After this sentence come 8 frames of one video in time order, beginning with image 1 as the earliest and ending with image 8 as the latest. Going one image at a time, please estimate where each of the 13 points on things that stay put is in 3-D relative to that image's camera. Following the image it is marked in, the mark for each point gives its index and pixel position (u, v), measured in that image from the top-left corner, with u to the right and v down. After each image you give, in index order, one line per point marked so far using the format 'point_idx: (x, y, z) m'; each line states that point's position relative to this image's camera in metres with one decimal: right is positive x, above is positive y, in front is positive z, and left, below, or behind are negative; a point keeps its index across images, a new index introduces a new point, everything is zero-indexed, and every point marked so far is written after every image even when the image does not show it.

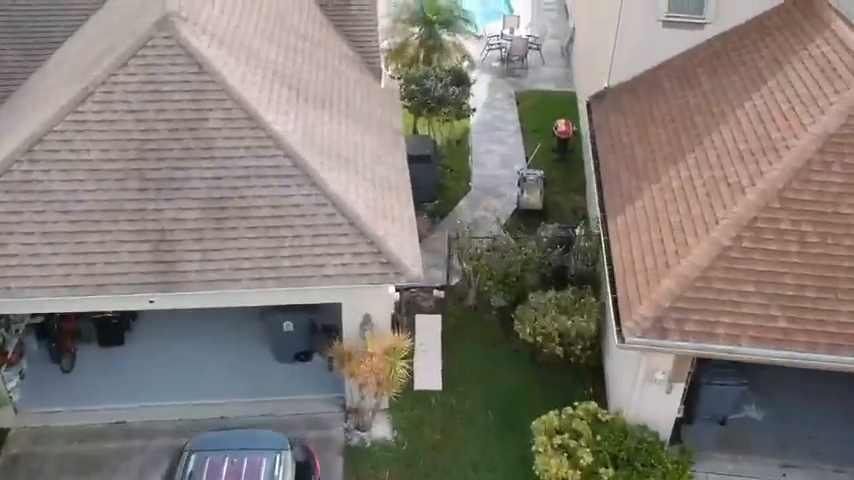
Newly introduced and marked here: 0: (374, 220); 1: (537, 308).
0: (-0.9, +0.3, +14.2) m
1: (+2.2, -1.4, +17.0) m
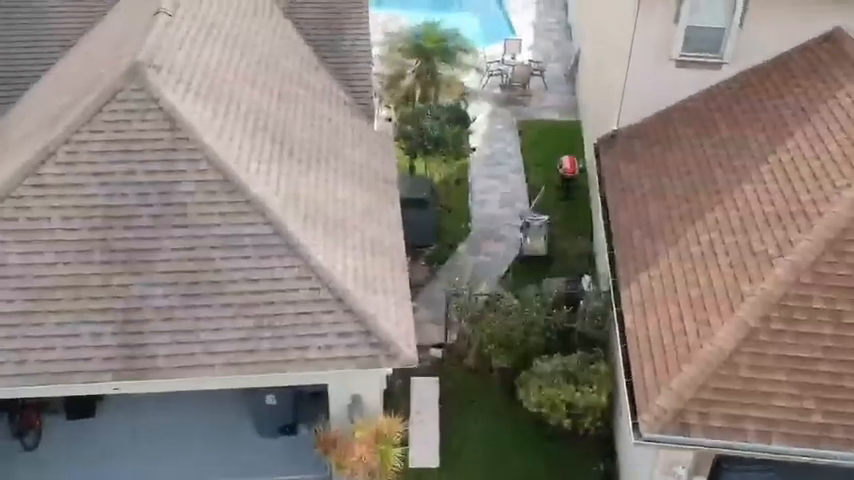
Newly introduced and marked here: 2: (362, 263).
0: (-1.0, -0.8, +12.9) m
1: (+2.2, -2.5, +15.6) m
2: (-1.1, -0.4, +13.7) m
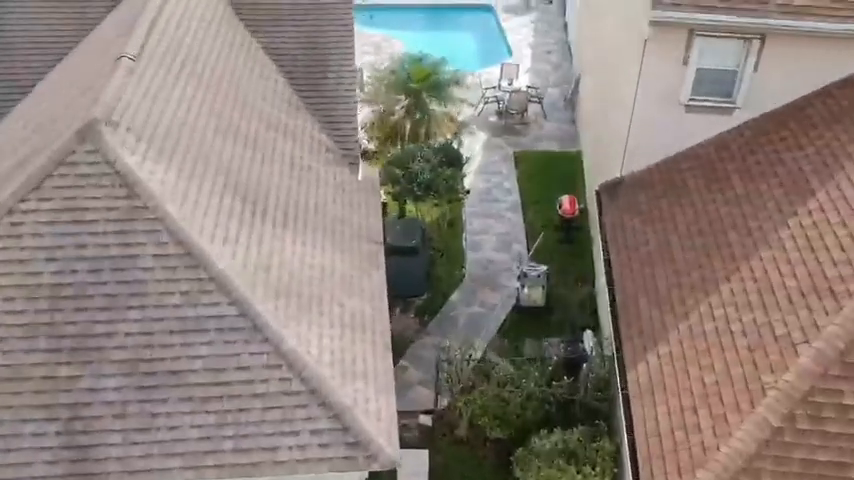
0: (-1.2, -2.0, +11.6) m
1: (+1.9, -3.7, +14.3) m
2: (-1.3, -1.5, +12.4) m
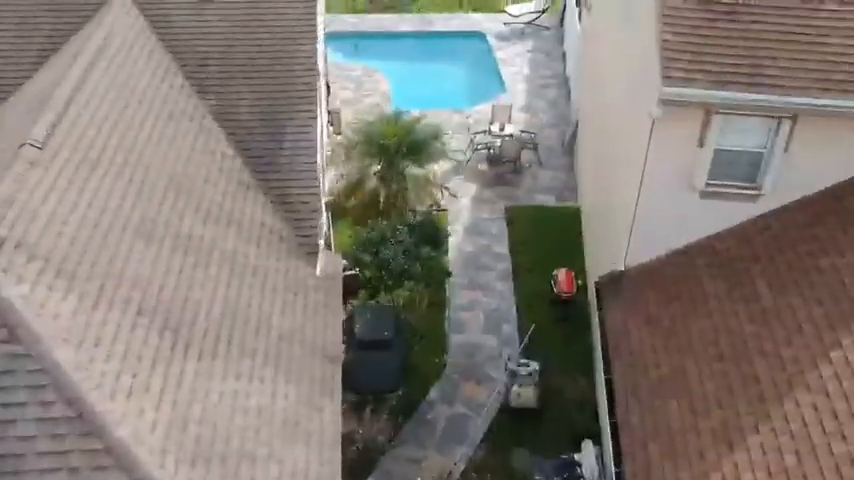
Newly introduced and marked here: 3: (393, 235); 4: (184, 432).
0: (-1.7, -3.8, +9.1) m
1: (+1.4, -5.5, +11.8) m
2: (-1.8, -3.3, +9.9) m
3: (-0.7, +0.1, +17.0) m
4: (-2.9, -2.3, +10.0) m
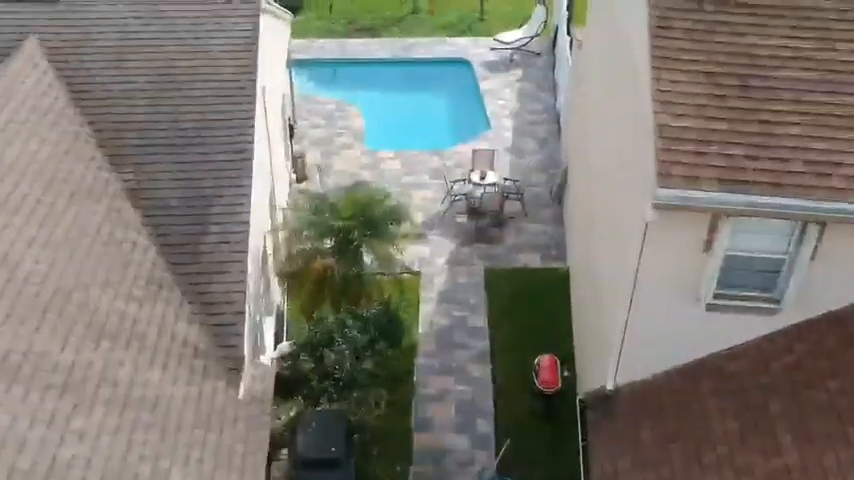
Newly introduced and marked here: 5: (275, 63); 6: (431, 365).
0: (-2.5, -5.4, +6.6) m
1: (+0.7, -7.1, +9.3) m
2: (-2.6, -4.9, +7.4) m
3: (-1.4, -1.5, +14.5) m
4: (-3.7, -3.9, +7.5) m
5: (-3.6, +4.2, +20.0) m
6: (+0.1, -2.6, +17.6) m
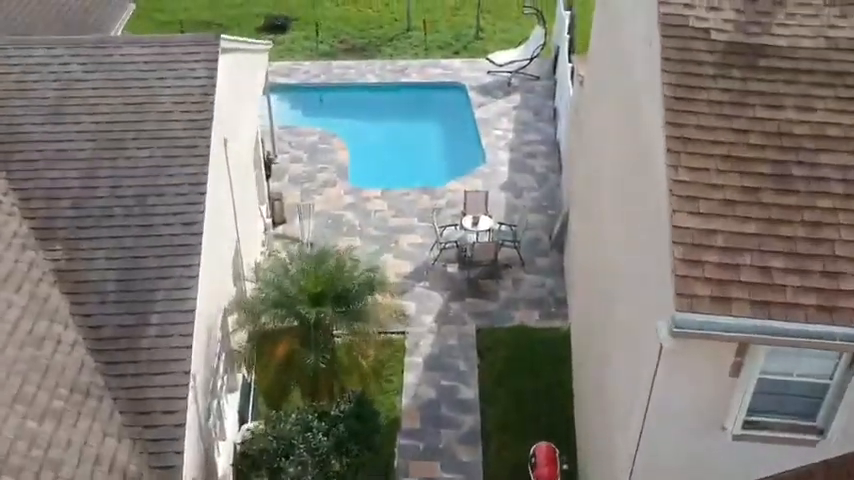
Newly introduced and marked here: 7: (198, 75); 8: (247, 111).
0: (-2.8, -6.7, +4.7) m
1: (+0.4, -8.3, +7.4) m
2: (-2.9, -6.2, +5.5) m
3: (-1.7, -2.8, +12.6) m
4: (-4.0, -5.2, +5.6) m
5: (-3.9, +2.9, +18.1) m
6: (-0.2, -3.9, +15.7) m
7: (-3.8, +2.7, +13.9) m
8: (-4.0, +2.9, +18.5) m
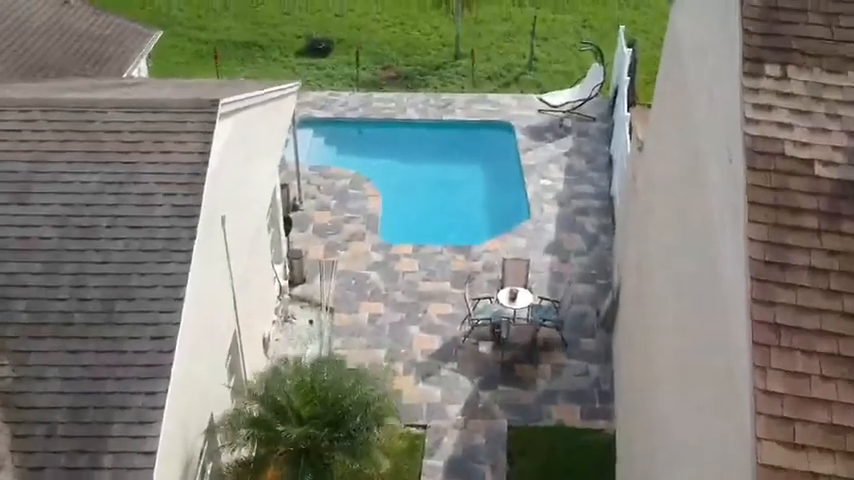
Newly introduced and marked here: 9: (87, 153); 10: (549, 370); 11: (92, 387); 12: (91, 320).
0: (-3.4, -8.1, +2.8) m
1: (-0.1, -9.9, +5.3) m
2: (-3.4, -7.6, +3.6) m
3: (-1.7, -4.3, +10.5) m
4: (-4.5, -6.6, +3.7) m
5: (-3.3, +1.5, +16.2) m
6: (0.0, -5.4, +13.5) m
7: (-3.4, +1.3, +12.0) m
8: (-3.3, +1.4, +16.6) m
9: (-4.8, +1.2, +11.9) m
10: (+2.5, -2.8, +17.2) m
11: (-4.0, -1.7, +10.0) m
12: (-4.2, -1.0, +10.4) m
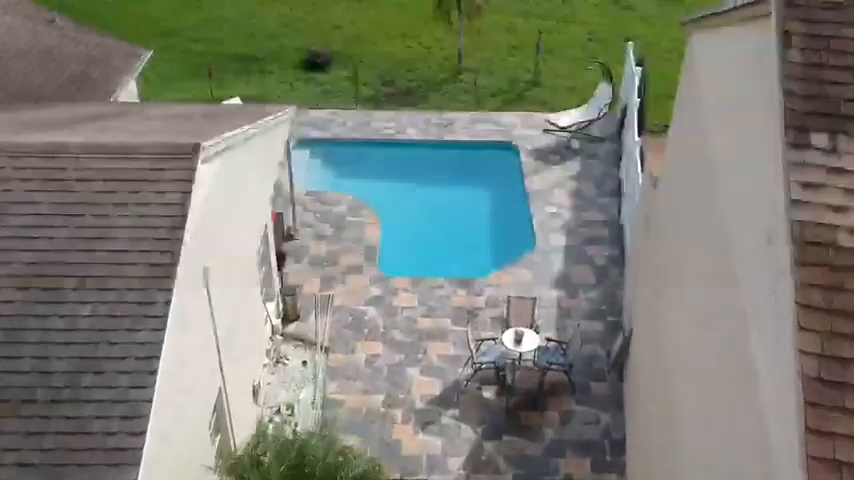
0: (-3.5, -8.9, +1.8) m
1: (-0.2, -10.7, +4.3) m
2: (-3.5, -8.4, +2.6) m
3: (-1.7, -5.0, +9.6) m
4: (-4.5, -7.3, +2.8) m
5: (-3.3, +0.8, +15.2) m
6: (0.0, -6.2, +12.6) m
7: (-3.4, +0.5, +11.0) m
8: (-3.3, +0.7, +15.6) m
9: (-4.8, +0.5, +10.9) m
10: (+2.5, -3.6, +16.2) m
11: (-4.0, -2.5, +9.0) m
12: (-4.2, -1.8, +9.5) m
